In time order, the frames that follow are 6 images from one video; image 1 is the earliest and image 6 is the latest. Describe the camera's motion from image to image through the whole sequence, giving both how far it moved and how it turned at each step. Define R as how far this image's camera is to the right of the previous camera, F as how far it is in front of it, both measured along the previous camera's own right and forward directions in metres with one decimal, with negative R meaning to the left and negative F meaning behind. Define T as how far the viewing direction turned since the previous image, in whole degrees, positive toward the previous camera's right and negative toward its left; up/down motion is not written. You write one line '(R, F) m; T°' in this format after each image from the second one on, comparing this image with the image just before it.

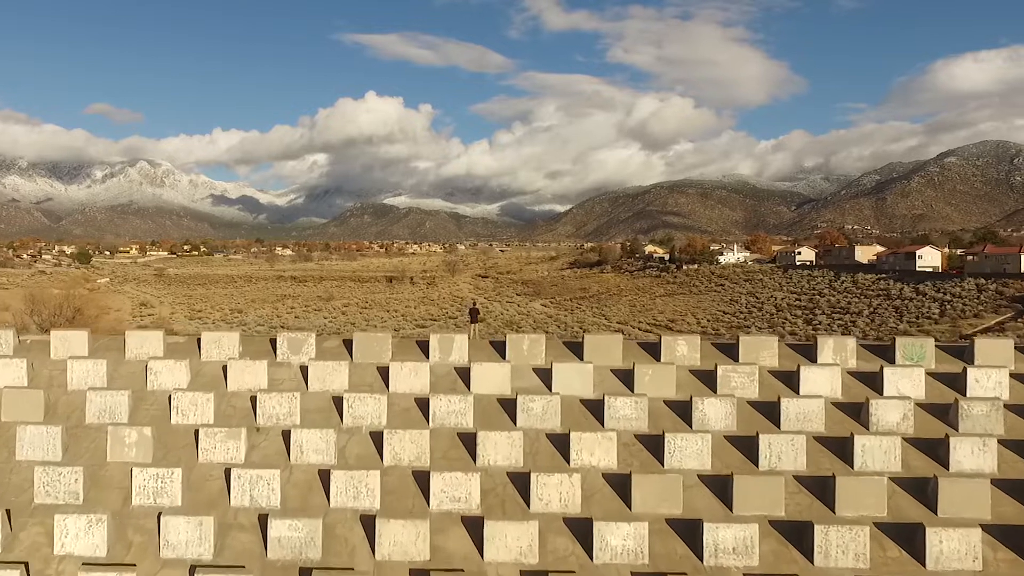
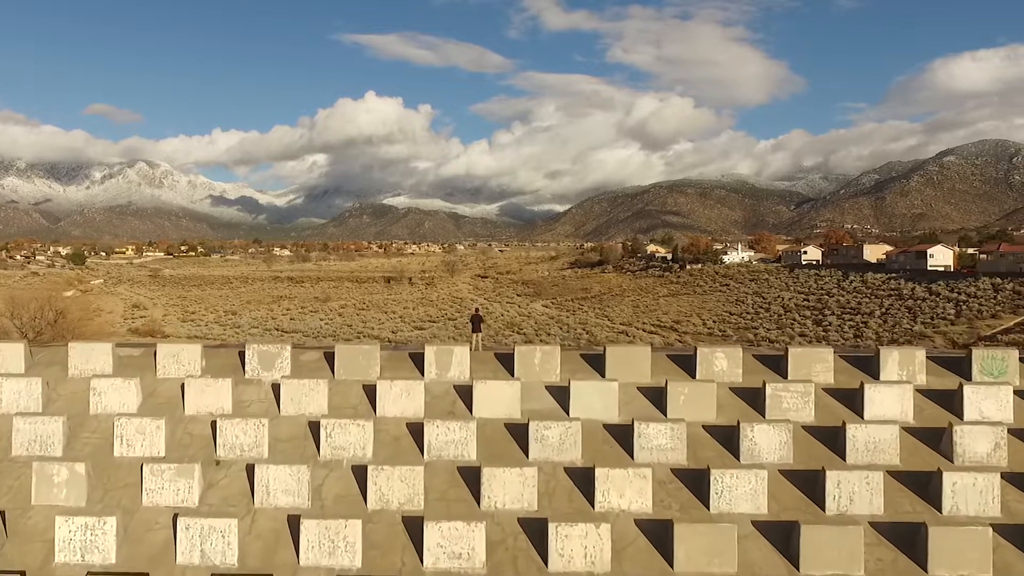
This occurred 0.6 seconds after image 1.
(-0.1, +0.8) m; 0°
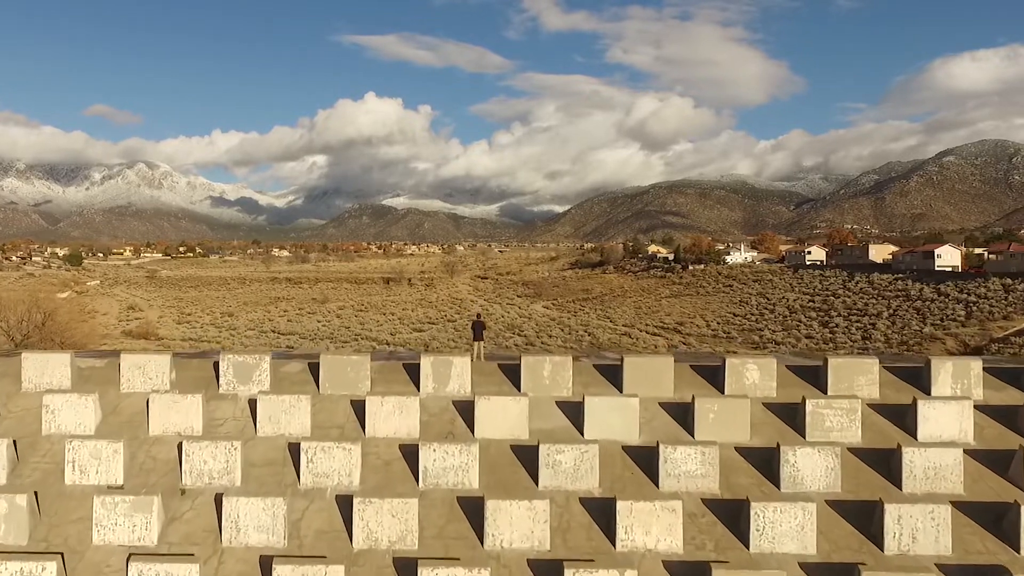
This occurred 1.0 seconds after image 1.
(0.0, +0.5) m; 0°
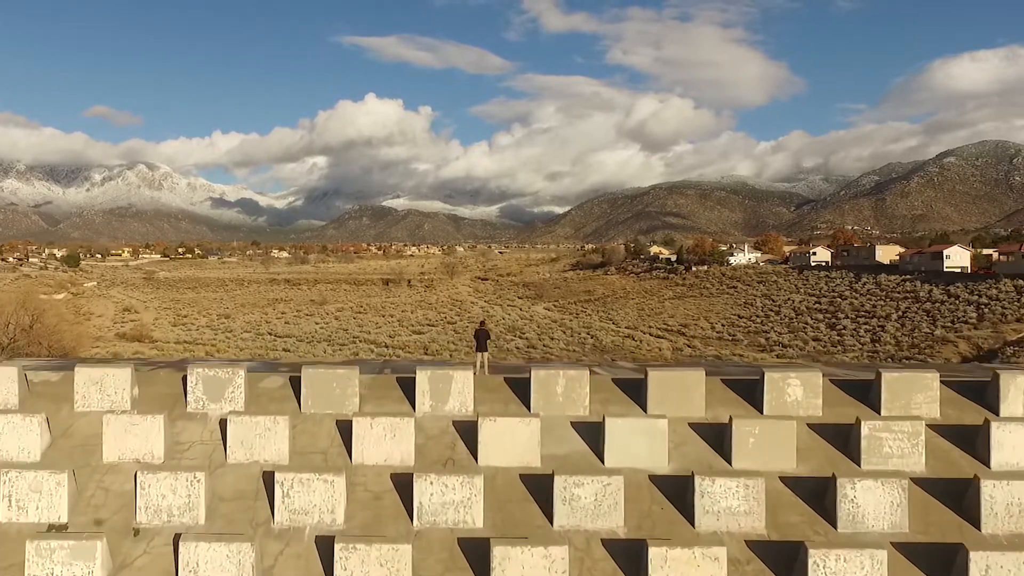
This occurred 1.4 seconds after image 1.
(0.0, +0.5) m; 0°
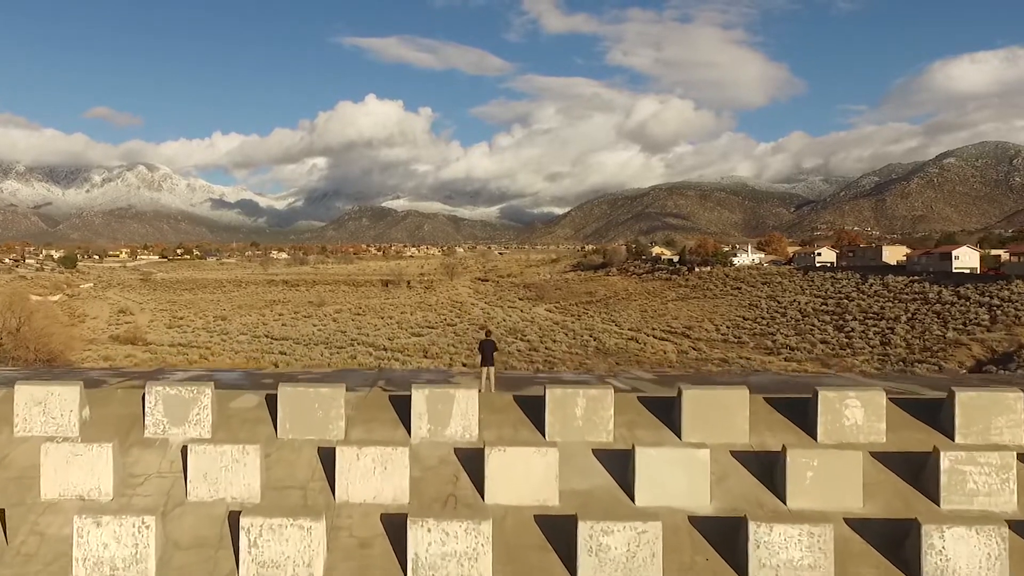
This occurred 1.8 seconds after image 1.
(-0.1, +0.5) m; 0°
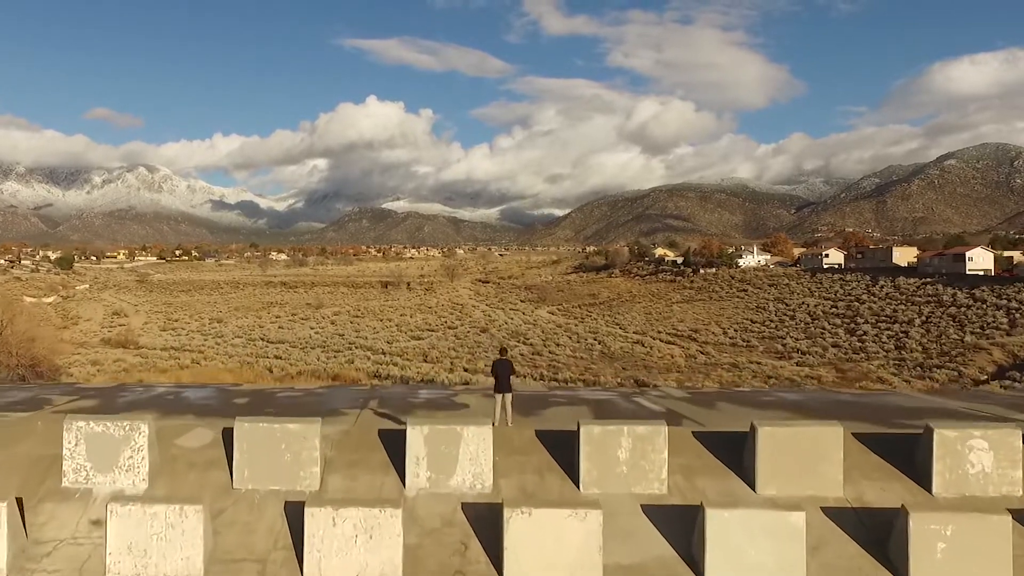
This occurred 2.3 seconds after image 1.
(-0.1, +0.7) m; 0°
